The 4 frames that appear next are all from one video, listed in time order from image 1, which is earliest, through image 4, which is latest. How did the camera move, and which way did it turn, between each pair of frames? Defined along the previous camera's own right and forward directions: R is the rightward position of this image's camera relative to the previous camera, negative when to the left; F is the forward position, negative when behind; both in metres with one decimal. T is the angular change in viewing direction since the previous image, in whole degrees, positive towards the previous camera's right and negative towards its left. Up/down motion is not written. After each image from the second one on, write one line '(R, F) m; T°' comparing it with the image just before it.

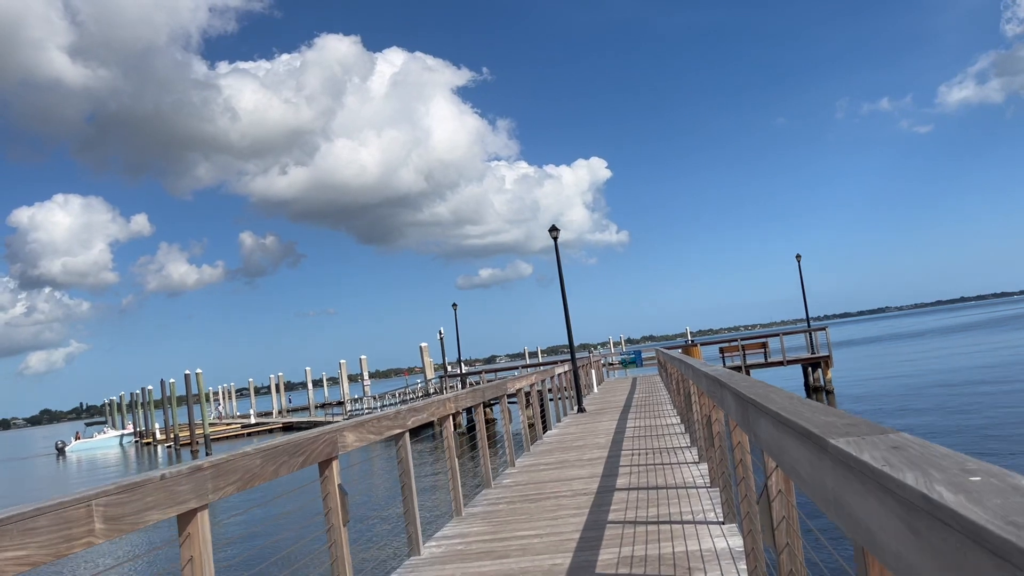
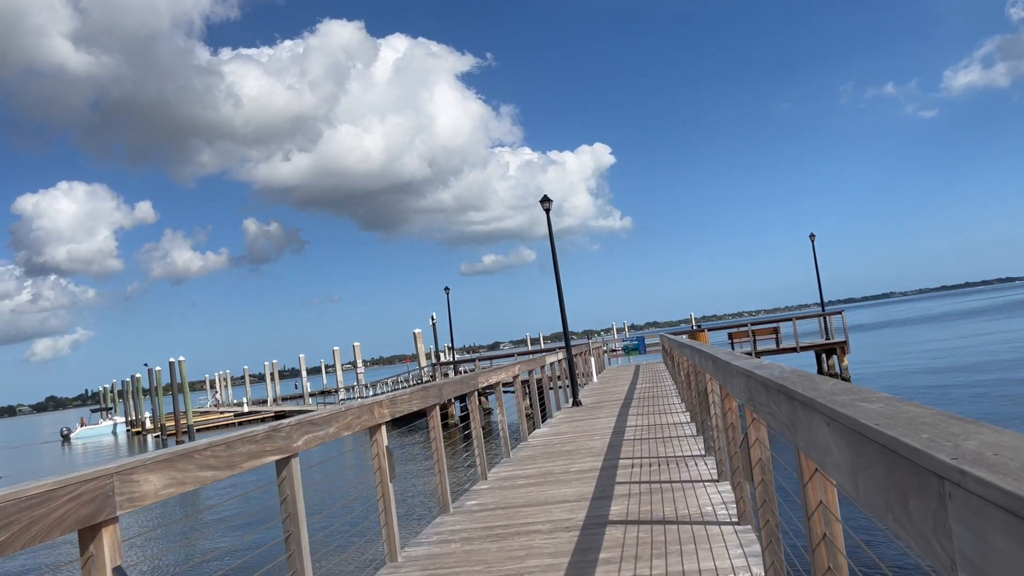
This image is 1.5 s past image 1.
(+0.2, +1.1) m; 0°
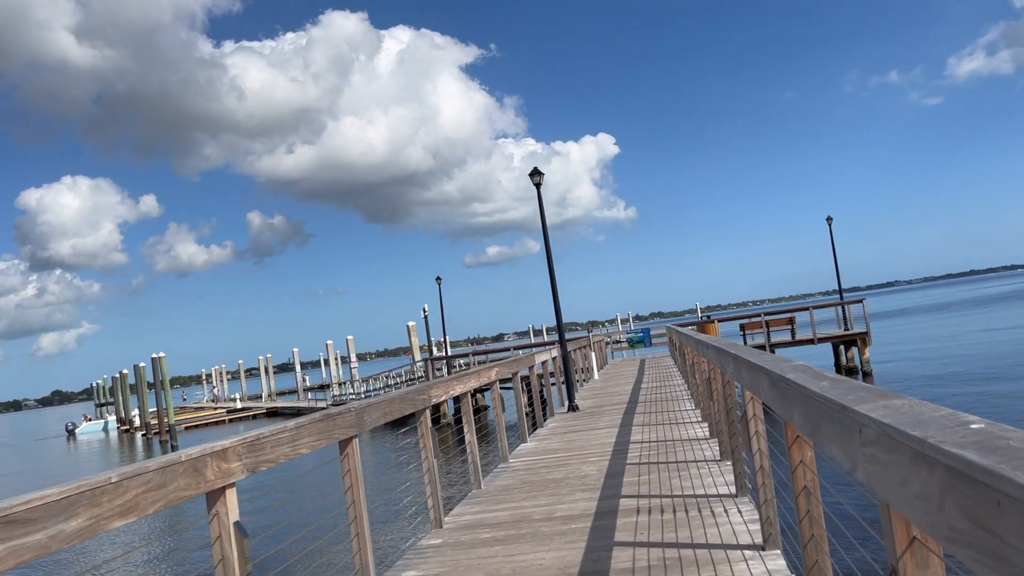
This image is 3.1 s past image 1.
(+0.2, +1.0) m; 0°
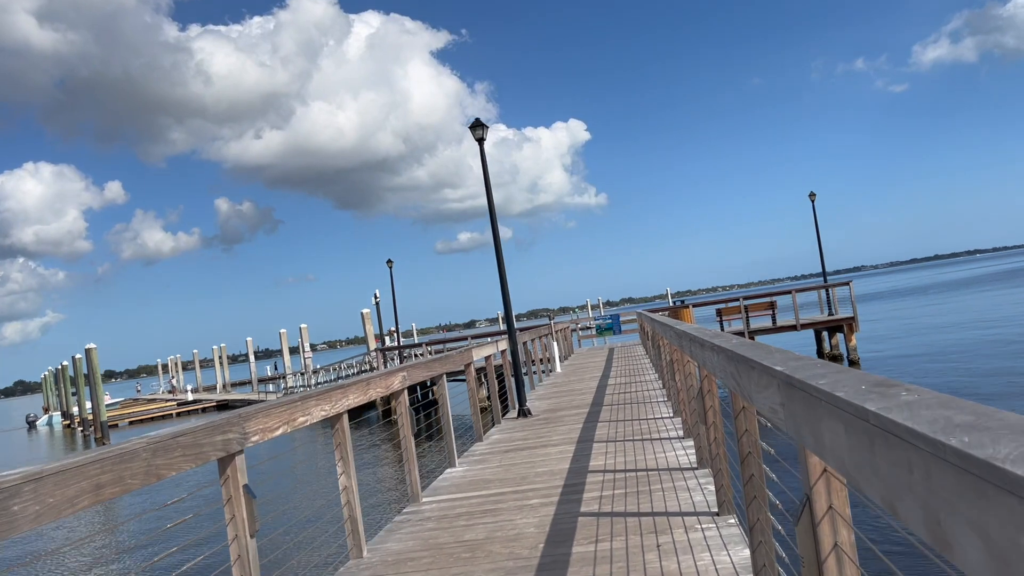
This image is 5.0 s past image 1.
(+0.3, +1.3) m; +2°
